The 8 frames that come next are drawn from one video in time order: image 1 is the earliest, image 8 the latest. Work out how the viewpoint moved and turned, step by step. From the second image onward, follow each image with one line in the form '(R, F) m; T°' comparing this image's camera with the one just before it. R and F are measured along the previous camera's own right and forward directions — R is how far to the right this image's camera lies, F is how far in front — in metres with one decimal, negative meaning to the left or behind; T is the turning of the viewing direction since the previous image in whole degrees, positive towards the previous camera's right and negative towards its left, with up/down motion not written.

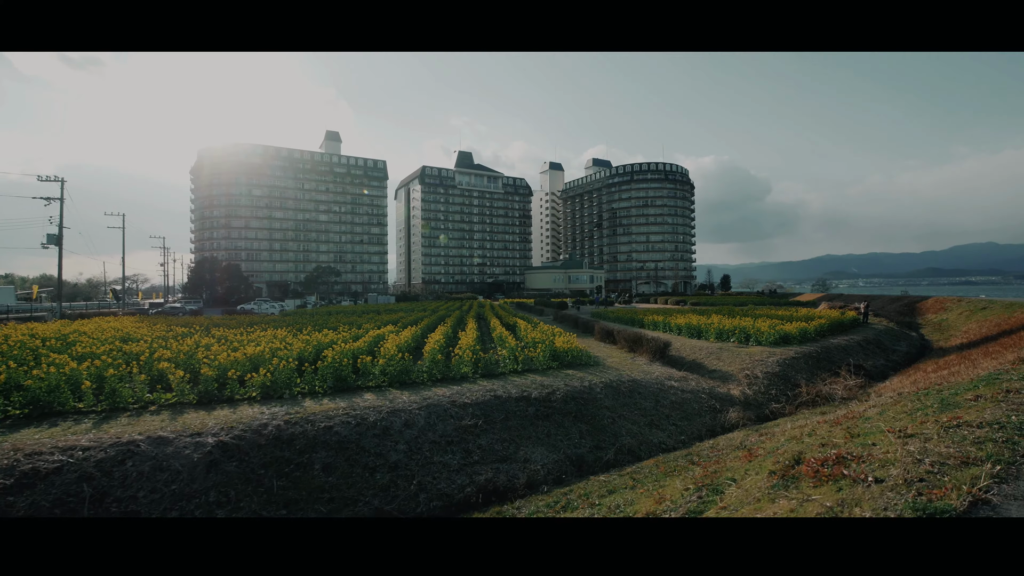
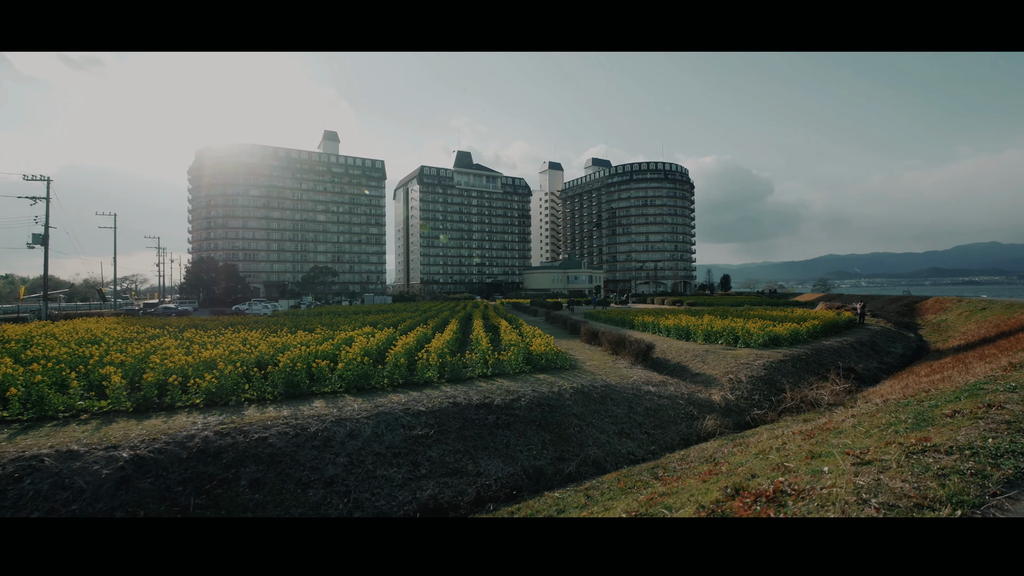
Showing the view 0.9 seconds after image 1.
(+0.8, +0.5) m; 0°
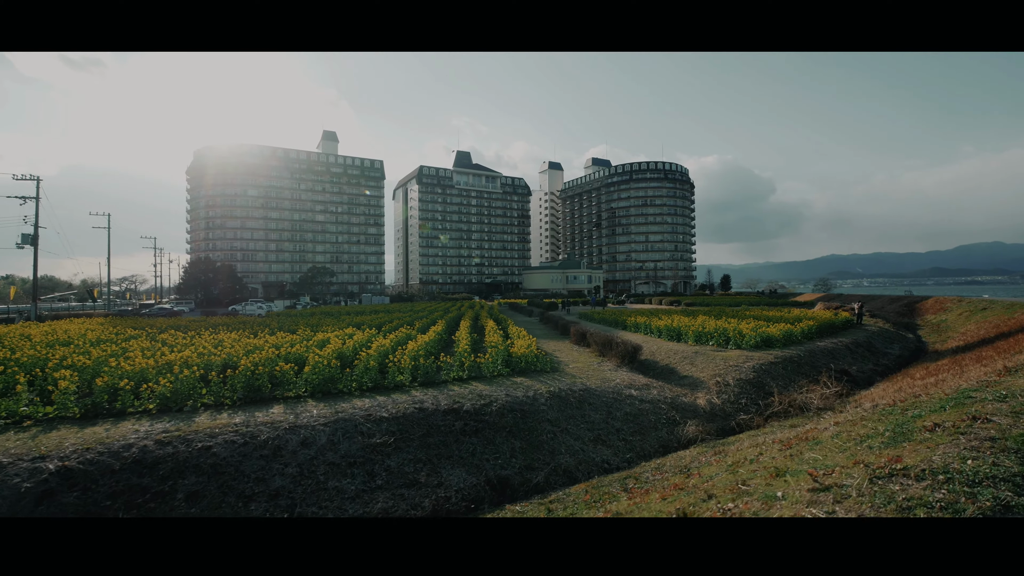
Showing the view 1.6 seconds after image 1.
(+0.6, +0.4) m; 0°
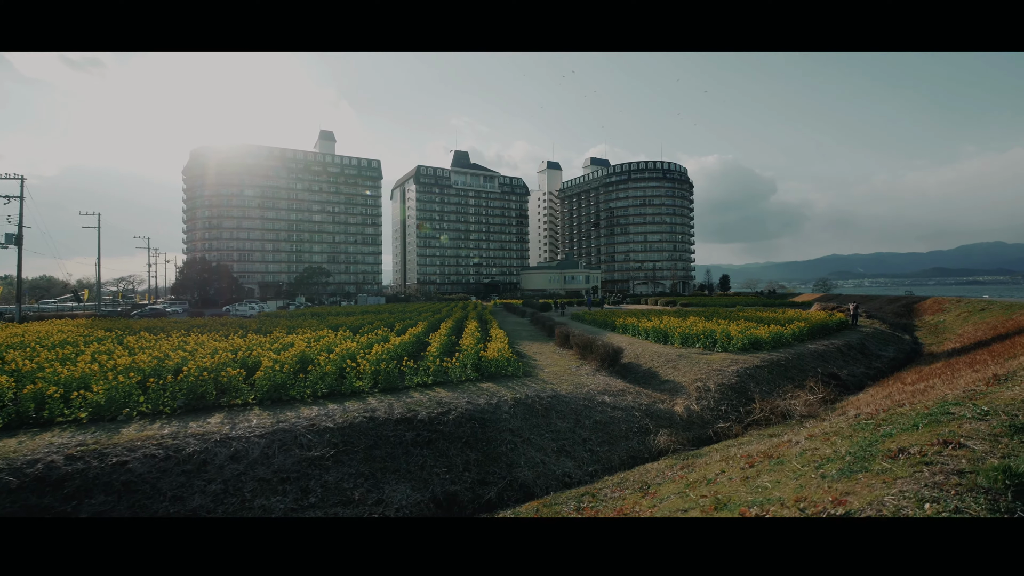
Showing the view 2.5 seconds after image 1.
(+0.7, +0.5) m; 0°
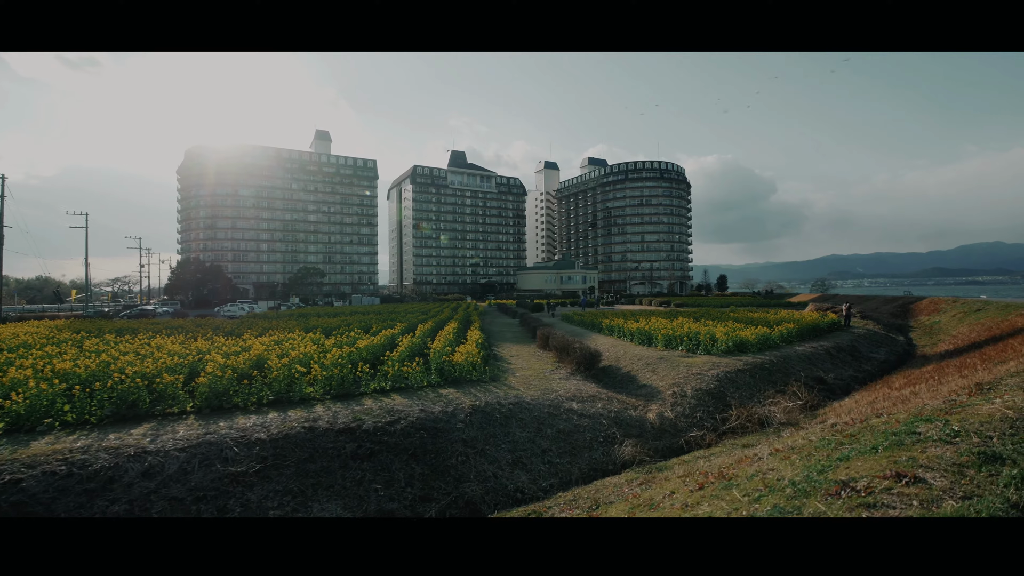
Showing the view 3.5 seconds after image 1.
(+0.8, +0.5) m; 0°
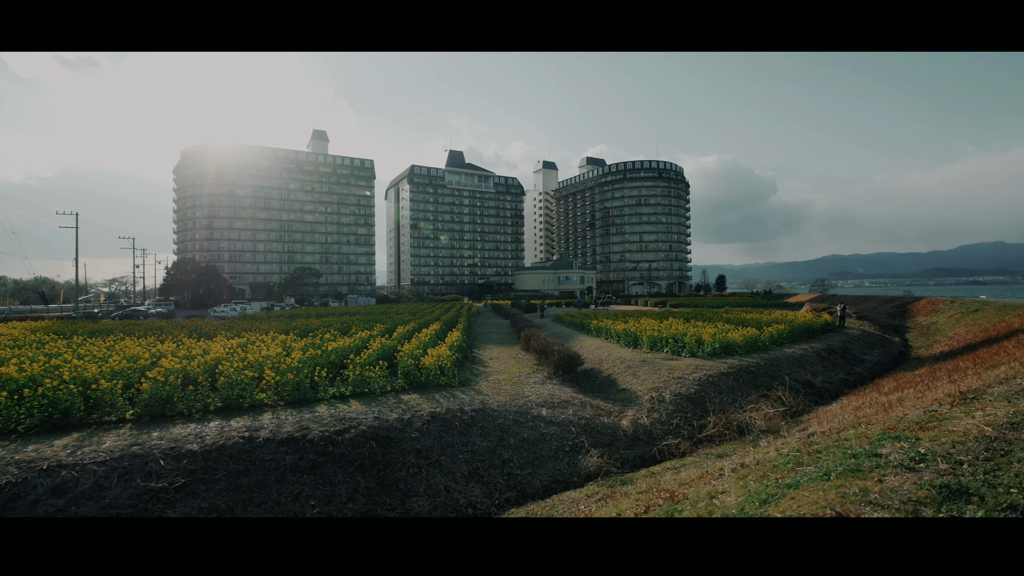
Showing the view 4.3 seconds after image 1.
(+0.7, +0.4) m; 0°
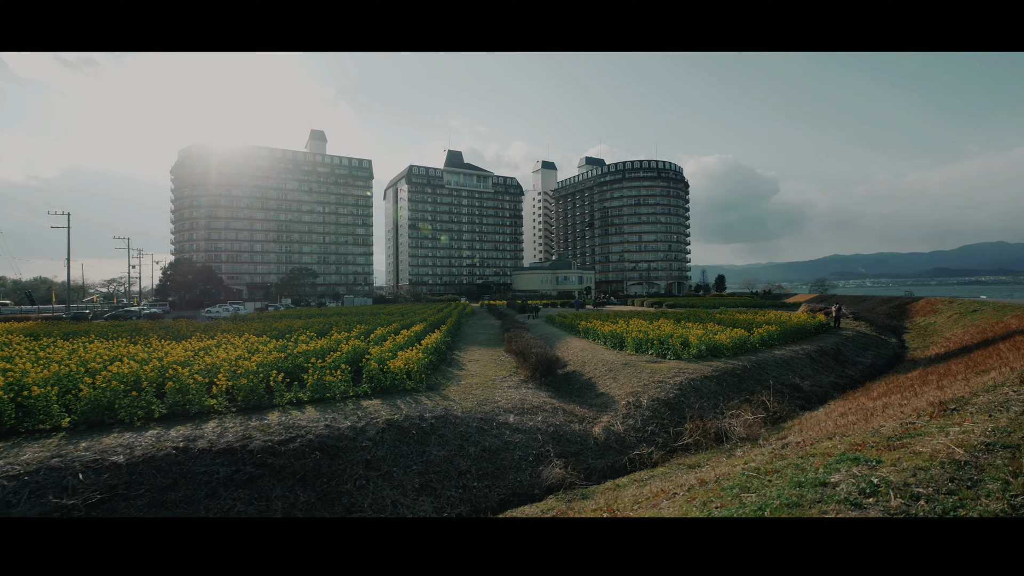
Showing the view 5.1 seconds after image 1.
(+0.7, +0.4) m; 0°
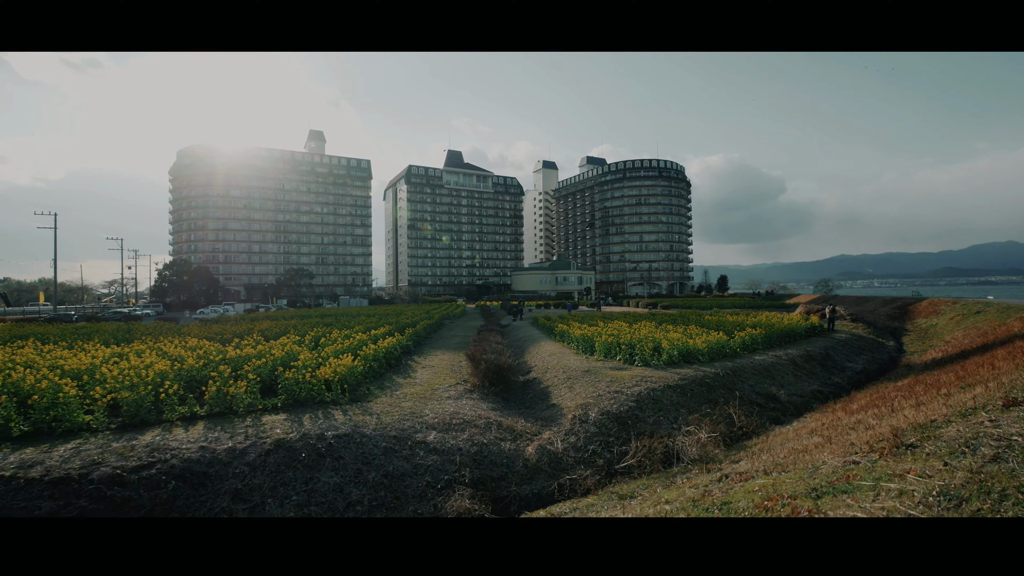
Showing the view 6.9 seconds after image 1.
(+1.4, +0.9) m; -1°
